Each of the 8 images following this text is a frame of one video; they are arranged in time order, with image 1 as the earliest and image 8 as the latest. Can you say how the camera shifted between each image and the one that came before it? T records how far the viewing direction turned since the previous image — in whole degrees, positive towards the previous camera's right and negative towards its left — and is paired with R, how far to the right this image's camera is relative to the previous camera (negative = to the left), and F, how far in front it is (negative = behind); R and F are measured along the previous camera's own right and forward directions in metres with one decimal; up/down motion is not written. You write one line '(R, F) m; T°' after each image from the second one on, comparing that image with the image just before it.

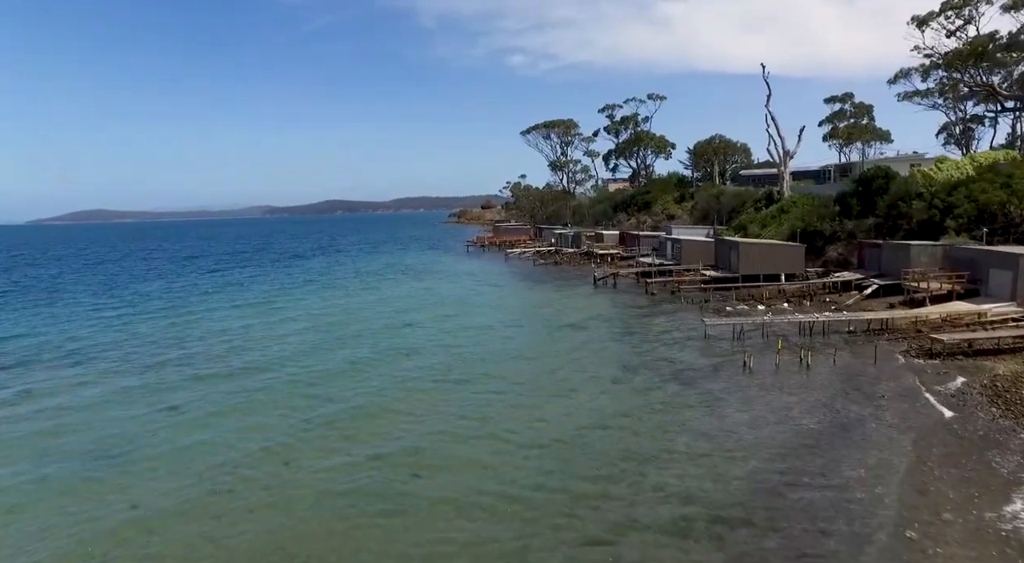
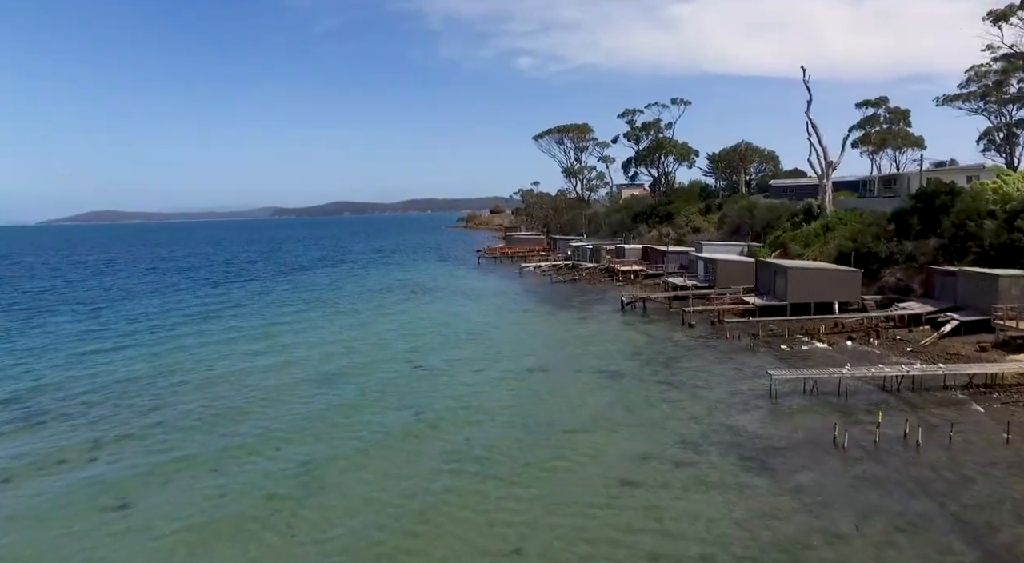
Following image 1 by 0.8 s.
(-0.7, +3.1) m; -1°
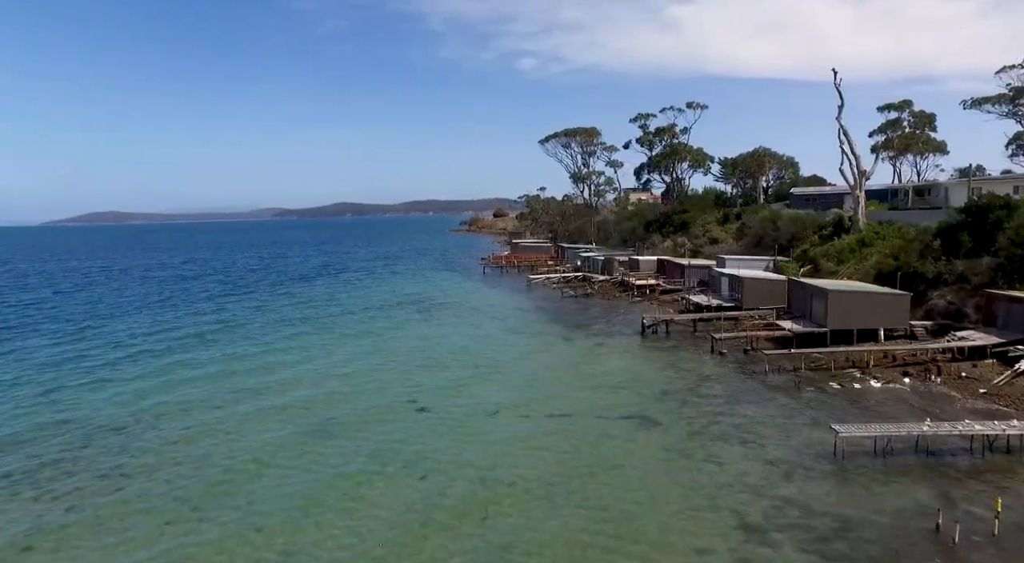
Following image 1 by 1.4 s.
(-0.5, +2.4) m; 0°
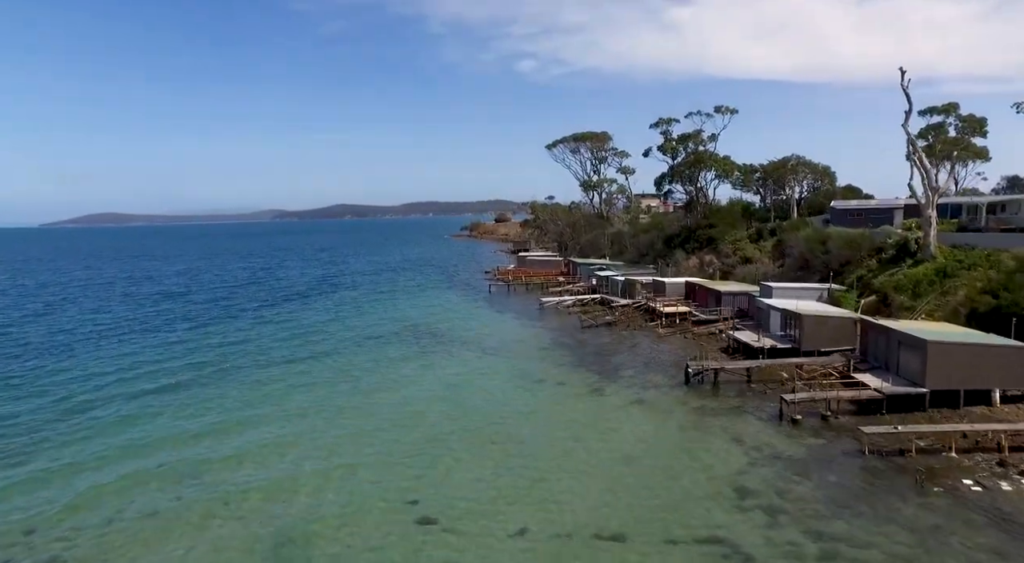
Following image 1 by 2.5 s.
(-0.8, +4.9) m; 0°
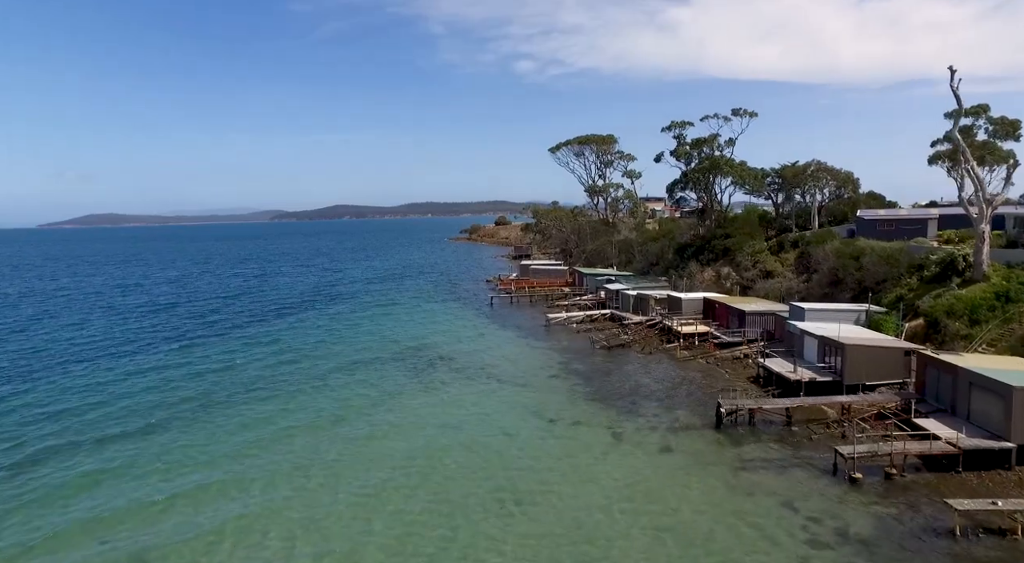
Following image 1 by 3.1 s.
(-0.4, +3.0) m; 0°
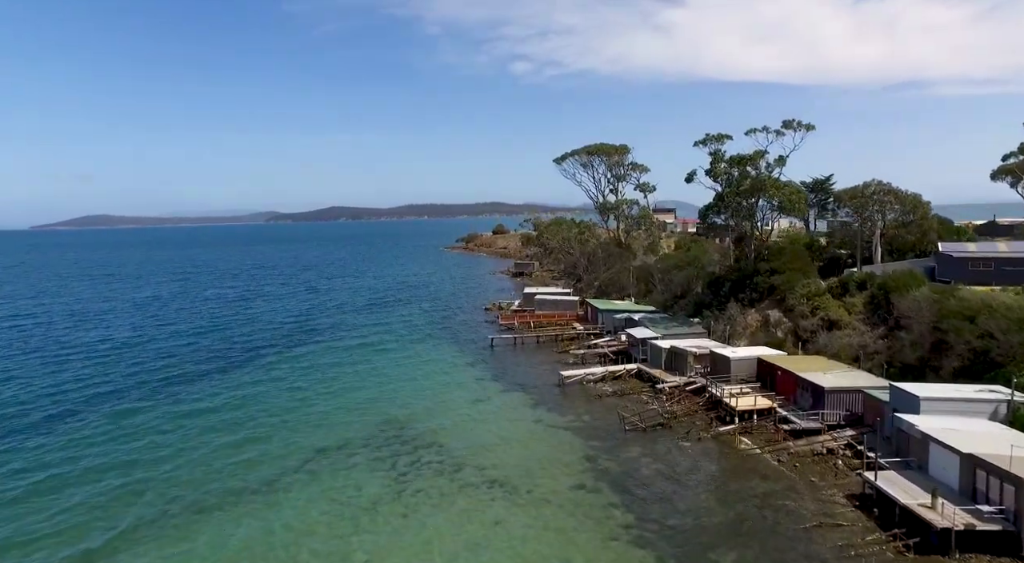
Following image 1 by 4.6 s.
(-0.5, +8.0) m; 0°
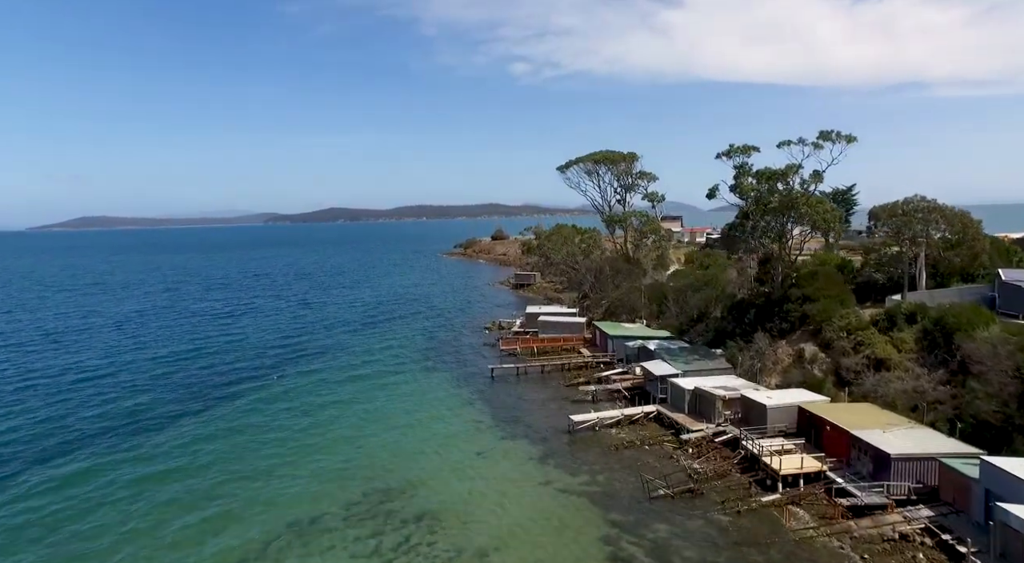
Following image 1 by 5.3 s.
(-0.2, +4.2) m; 0°
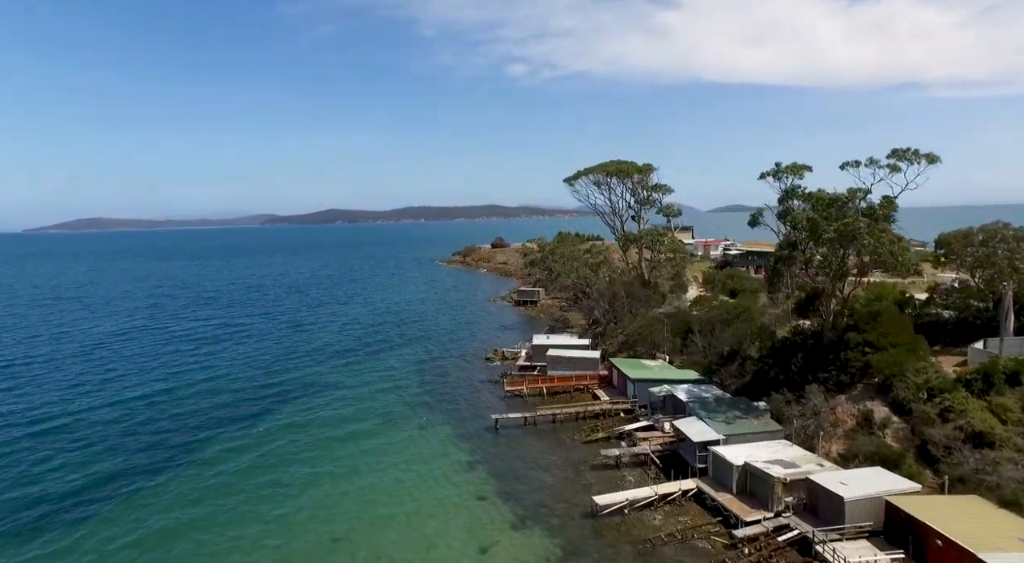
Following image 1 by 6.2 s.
(-0.5, +5.8) m; 0°
